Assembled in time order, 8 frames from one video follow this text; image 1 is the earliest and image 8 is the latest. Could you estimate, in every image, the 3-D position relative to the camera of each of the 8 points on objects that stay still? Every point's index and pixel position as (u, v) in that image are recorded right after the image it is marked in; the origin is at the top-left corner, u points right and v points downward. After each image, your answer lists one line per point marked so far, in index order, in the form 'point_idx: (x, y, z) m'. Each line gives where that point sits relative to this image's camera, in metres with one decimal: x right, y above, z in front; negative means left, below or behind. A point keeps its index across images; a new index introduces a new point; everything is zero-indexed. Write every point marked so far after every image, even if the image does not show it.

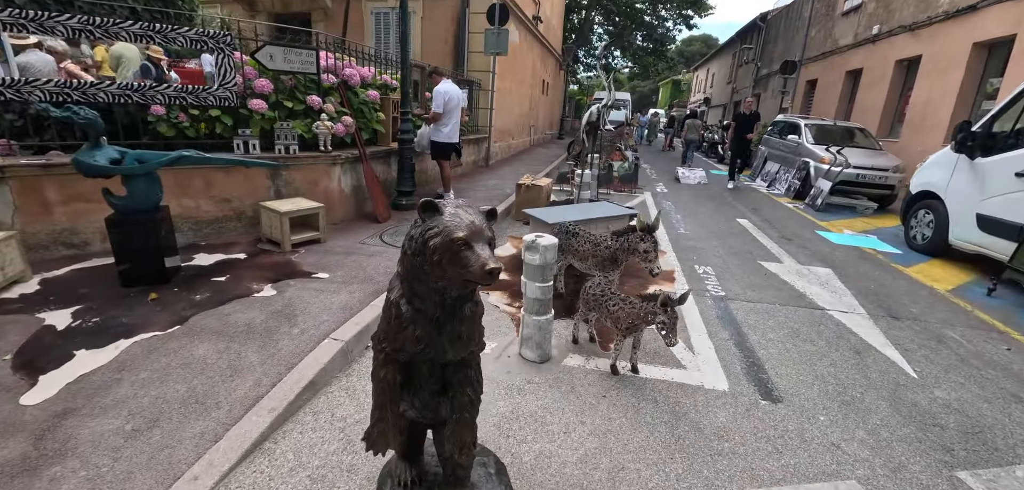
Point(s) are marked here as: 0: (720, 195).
0: (+5.4, +1.3, +11.2) m
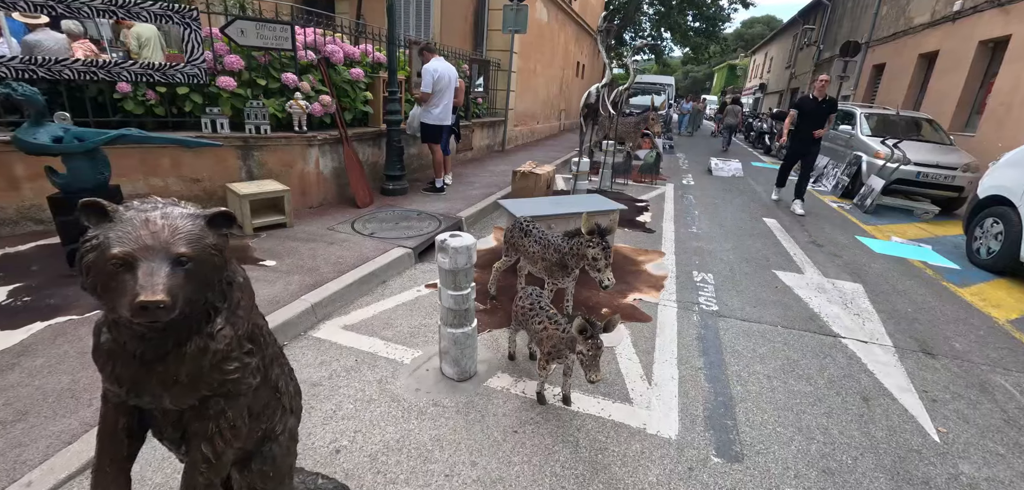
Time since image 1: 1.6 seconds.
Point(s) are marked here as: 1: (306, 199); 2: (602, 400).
0: (+5.6, +1.3, +10.0) m
1: (-2.7, +0.6, +6.0) m
2: (+0.5, -1.1, +3.1) m
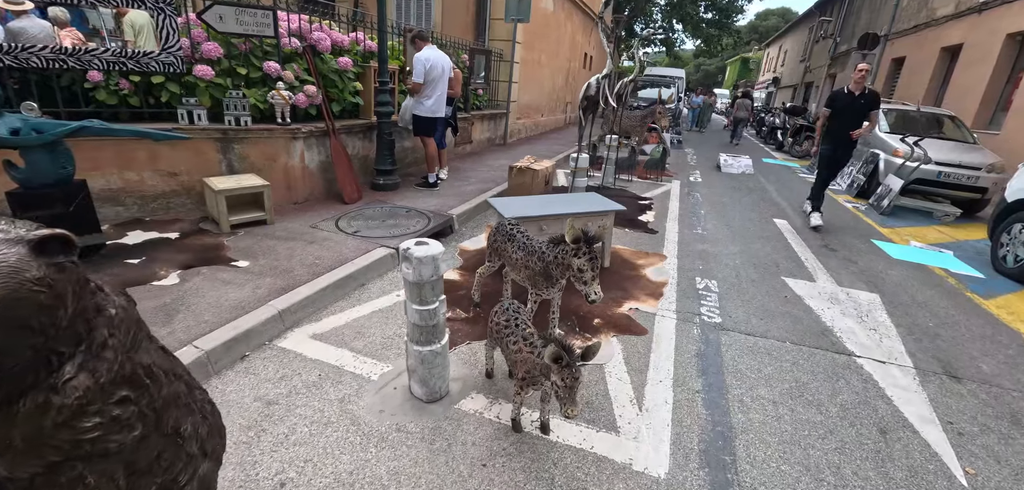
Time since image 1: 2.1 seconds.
0: (+5.6, +1.3, +9.6) m
1: (-2.8, +0.7, +5.7) m
2: (+0.3, -1.1, +2.7) m
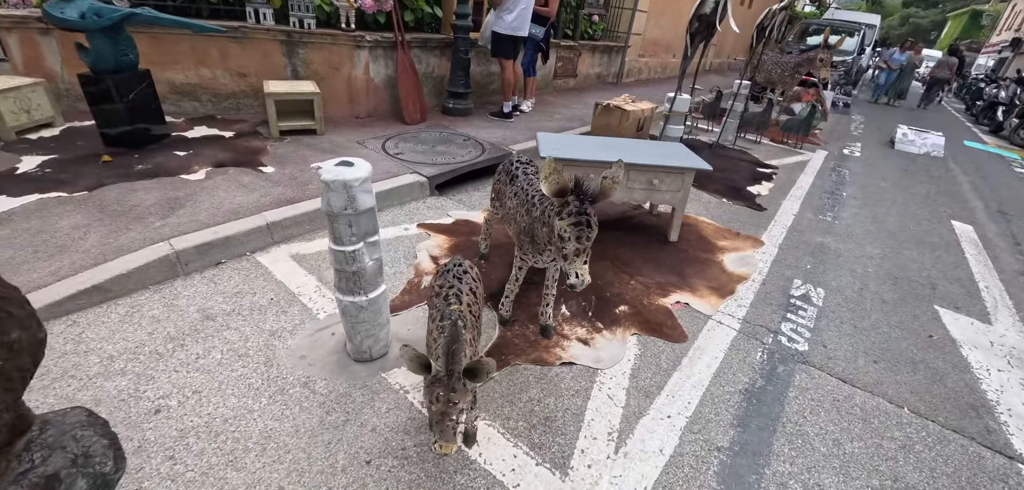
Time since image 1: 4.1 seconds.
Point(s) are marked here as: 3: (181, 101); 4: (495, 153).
0: (+7.2, +1.1, +7.0) m
1: (-2.0, +1.7, +5.4) m
2: (-0.1, -0.9, +2.0) m
3: (-3.6, +1.5, +4.7) m
4: (-0.2, +1.1, +5.0) m
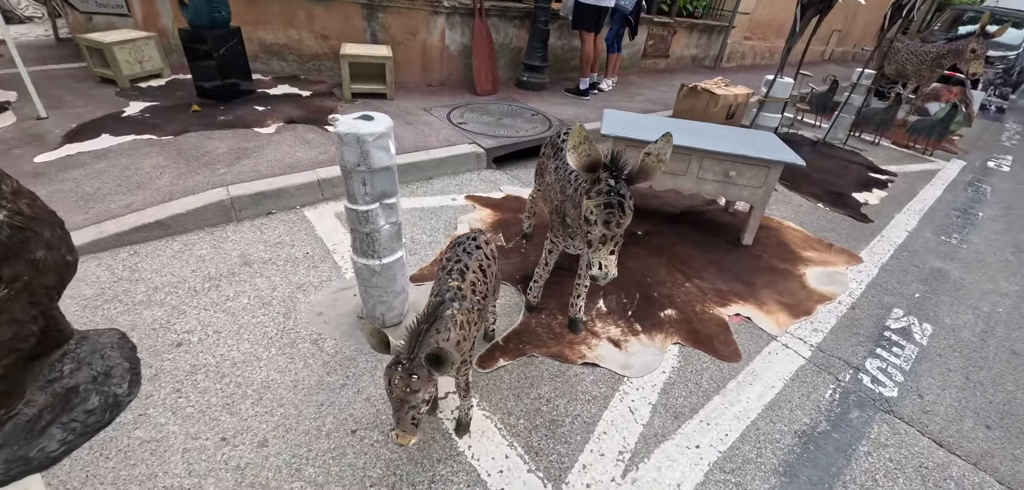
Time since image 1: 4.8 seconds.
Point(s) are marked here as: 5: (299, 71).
0: (+8.1, +0.4, +5.4) m
1: (-1.1, +2.1, +5.4) m
2: (-0.1, -0.8, +1.9) m
3: (-2.8, +2.1, +5.0) m
4: (+0.5, +1.2, +4.7) m
5: (-2.5, +2.0, +5.1) m
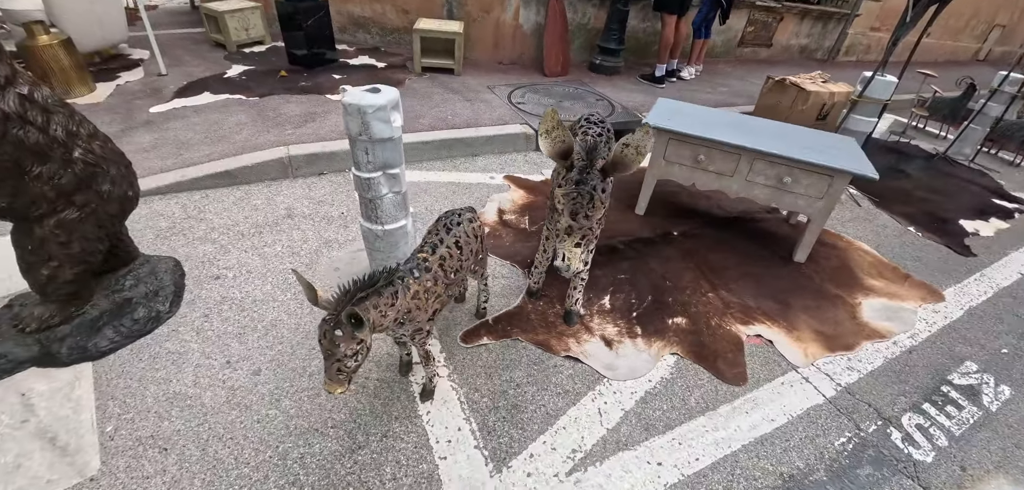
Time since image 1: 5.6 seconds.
0: (+8.5, -0.5, +3.8) m
1: (-0.2, +2.4, +5.4) m
2: (-0.2, -0.7, +1.9) m
3: (-1.9, +2.6, +5.3) m
4: (+1.1, +1.3, +4.5) m
5: (-1.6, +2.5, +5.4) m
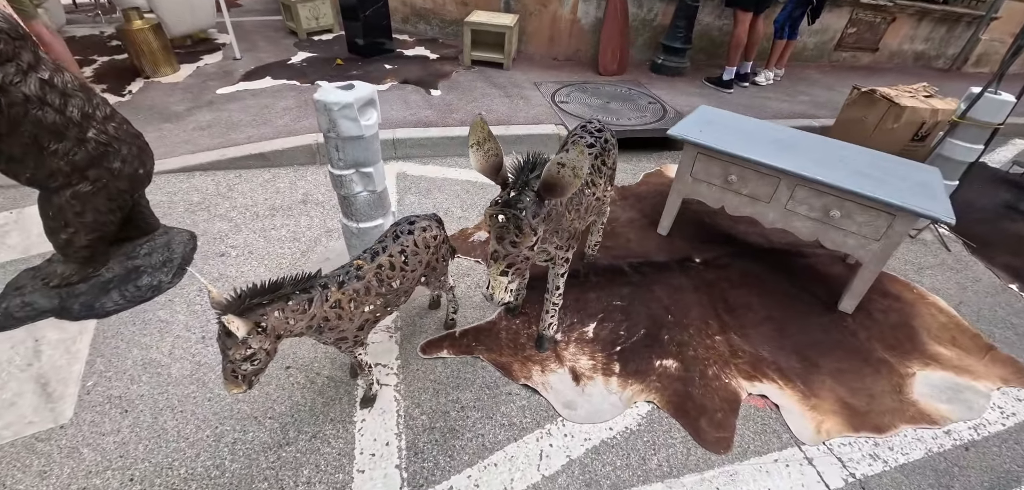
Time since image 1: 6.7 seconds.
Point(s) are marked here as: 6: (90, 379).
0: (+8.4, -1.5, +2.2) m
1: (+0.5, +2.4, +5.2) m
2: (-0.5, -0.7, +1.9) m
3: (-1.2, +2.8, +5.4) m
4: (+1.5, +1.1, +4.1) m
5: (-0.9, +2.6, +5.4) m
6: (-1.9, -0.6, +2.0) m
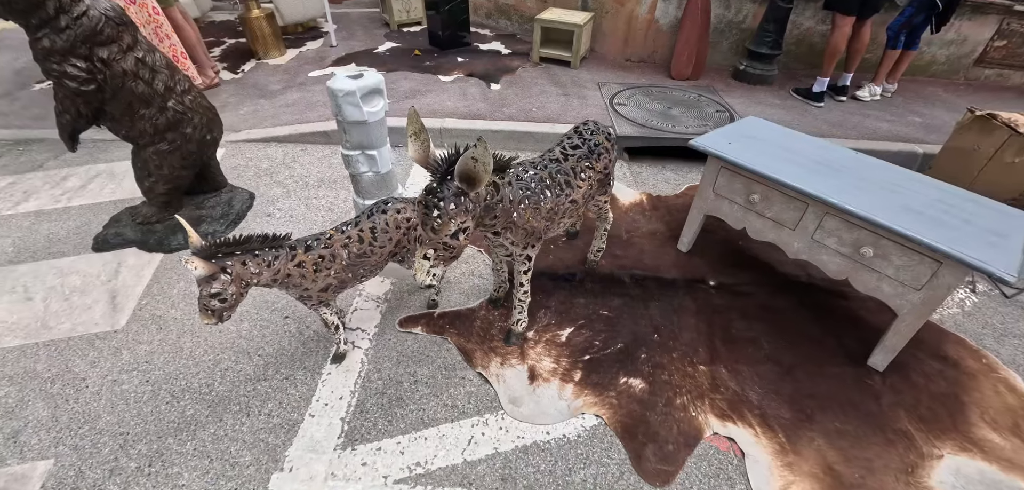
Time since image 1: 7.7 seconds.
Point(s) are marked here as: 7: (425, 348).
0: (+7.9, -2.6, +0.5) m
1: (+1.4, +2.3, +5.0) m
2: (-0.7, -0.6, +2.0) m
3: (-0.2, +2.9, +5.6) m
4: (+1.9, +0.9, +3.7) m
5: (+0.1, +2.7, +5.5) m
6: (-2.1, -0.3, +2.4) m
7: (-0.4, -0.5, +2.1) m
